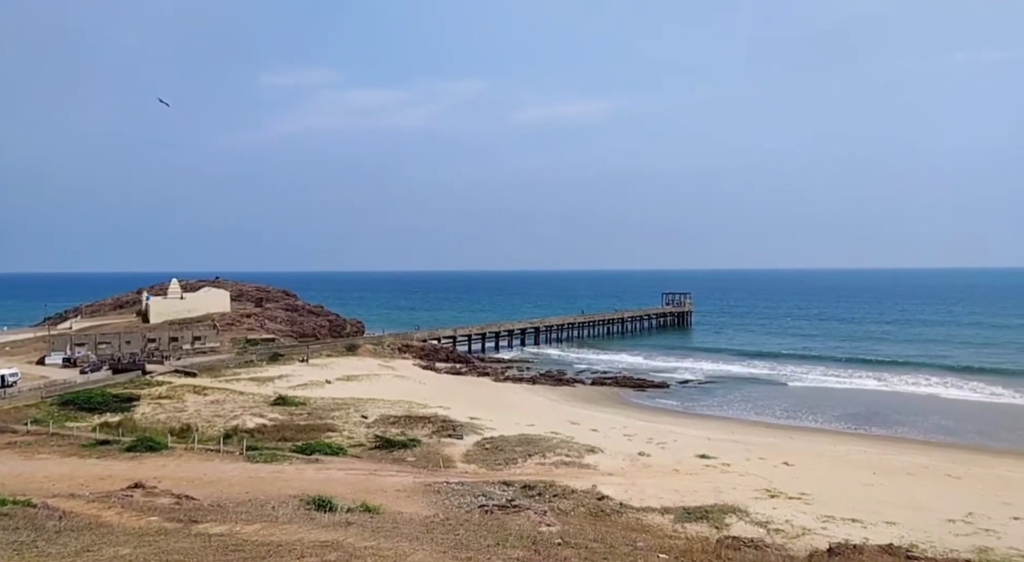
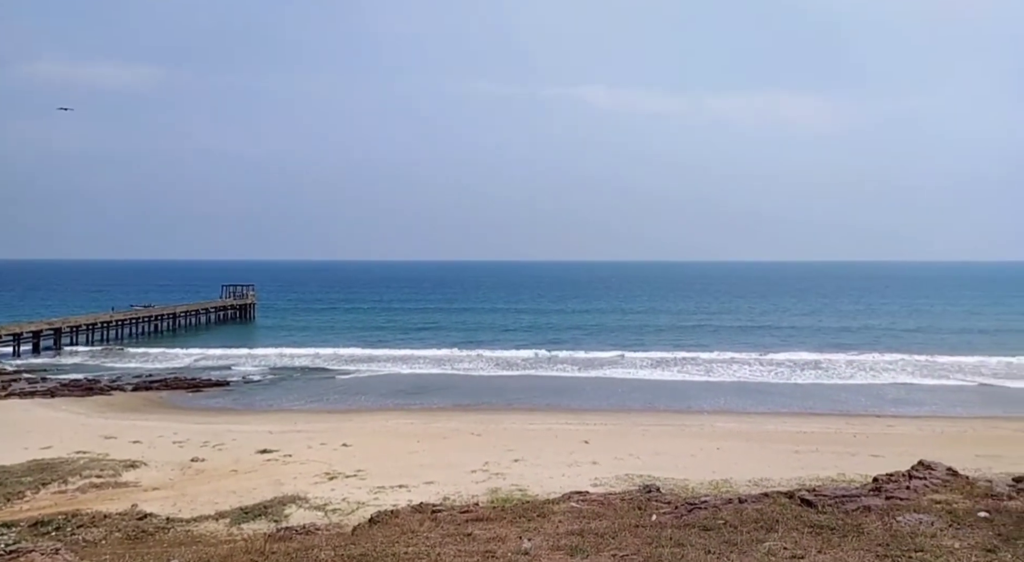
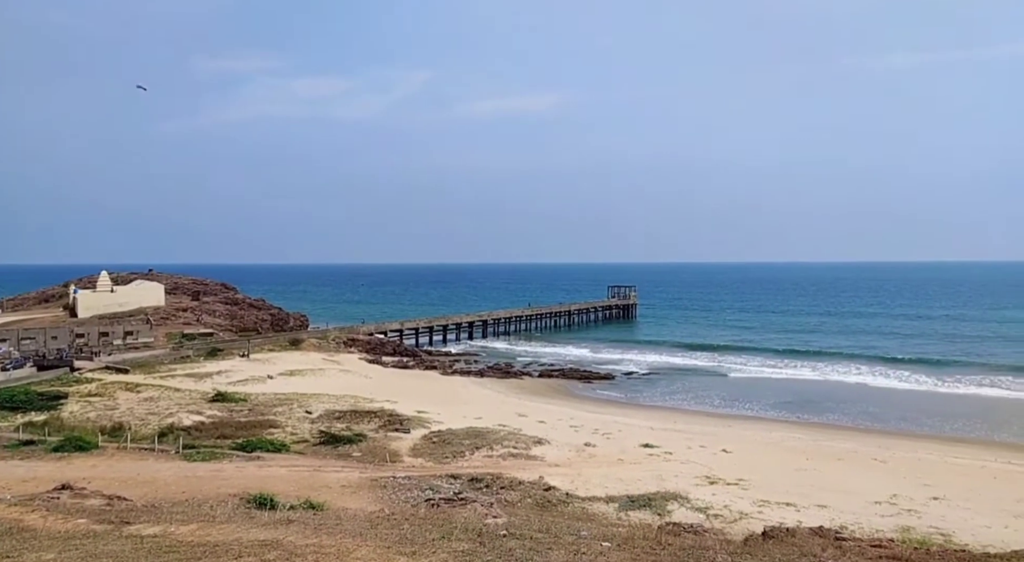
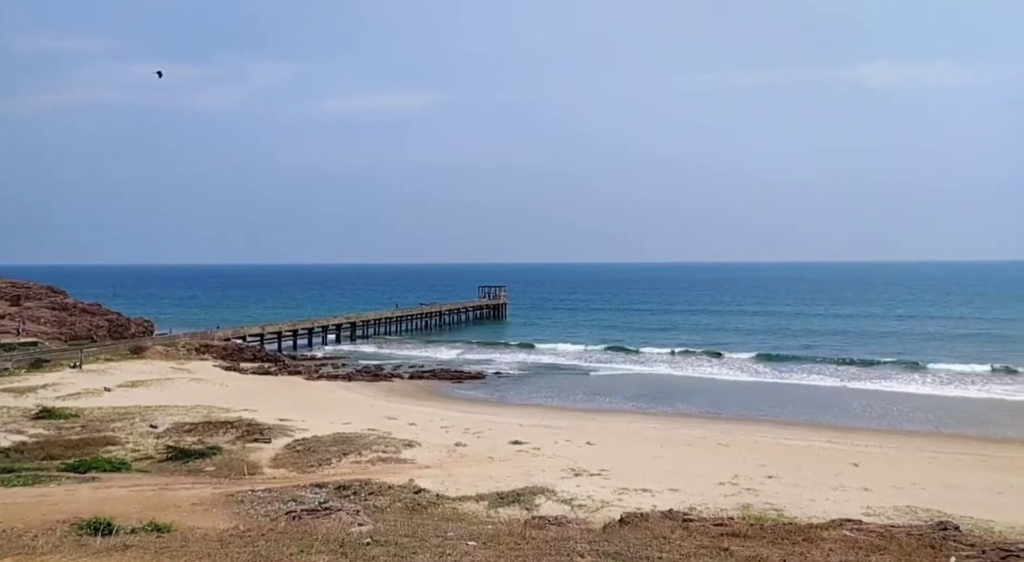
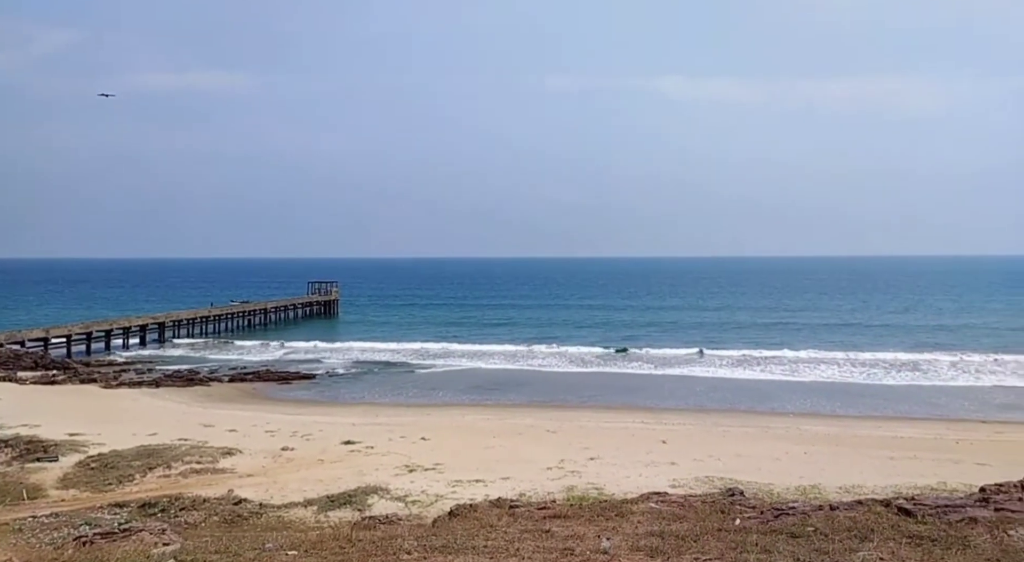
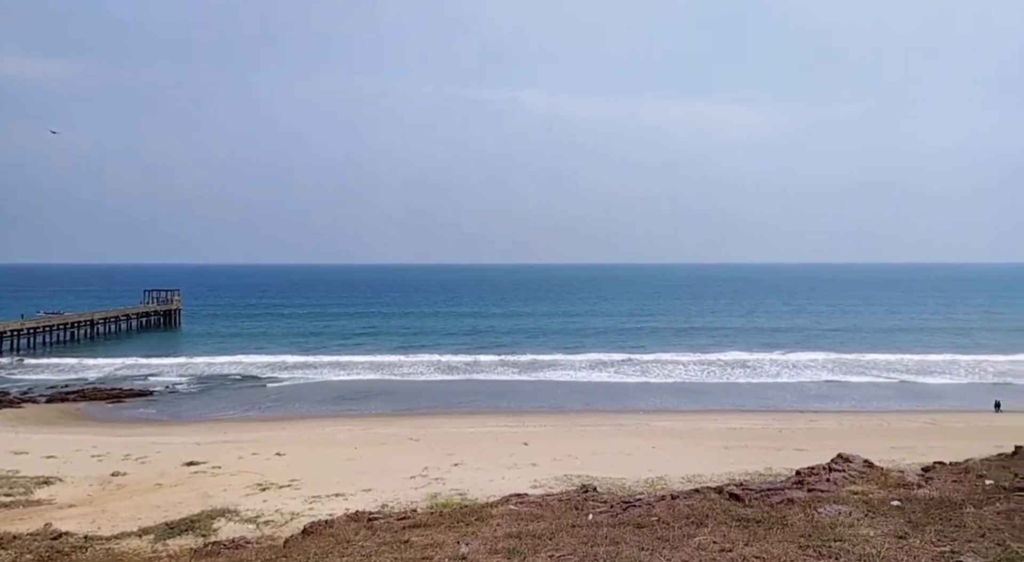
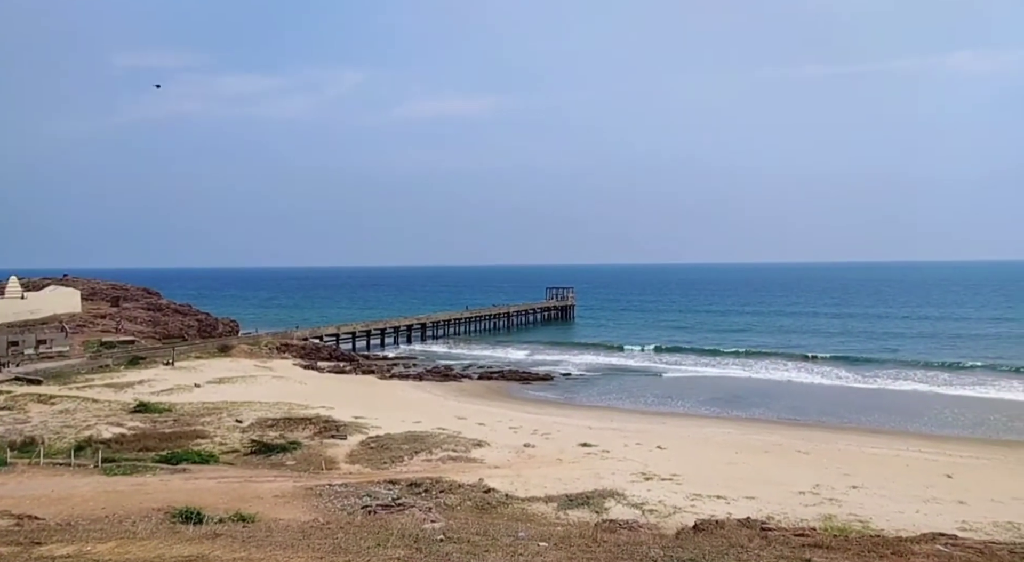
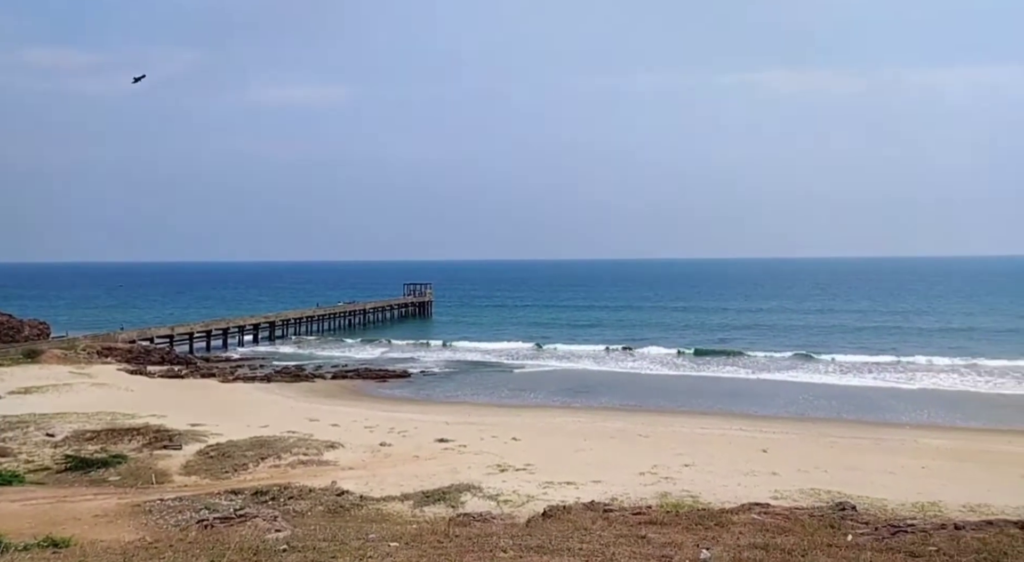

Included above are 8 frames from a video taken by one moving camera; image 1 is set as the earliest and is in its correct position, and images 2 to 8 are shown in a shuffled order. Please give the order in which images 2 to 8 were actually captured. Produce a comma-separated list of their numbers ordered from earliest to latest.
3, 7, 4, 8, 5, 2, 6
